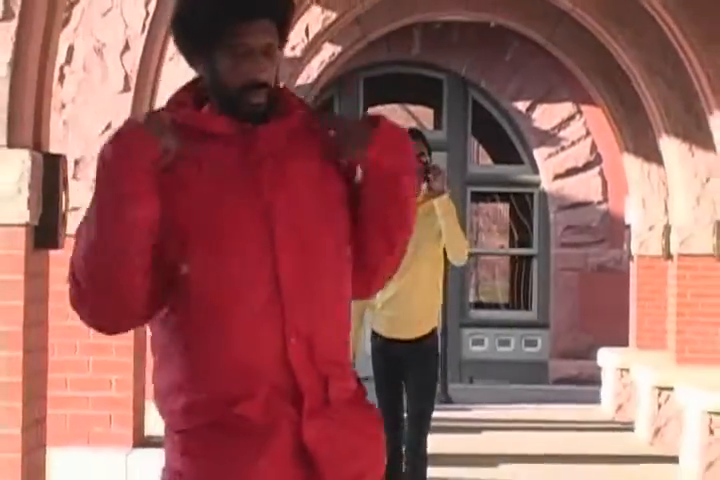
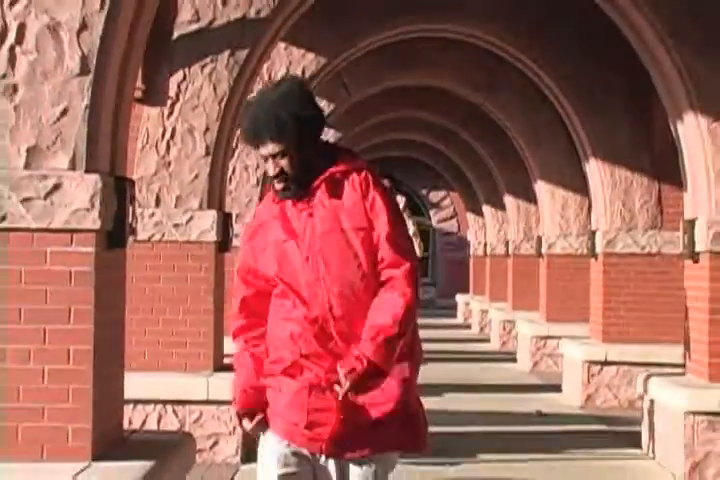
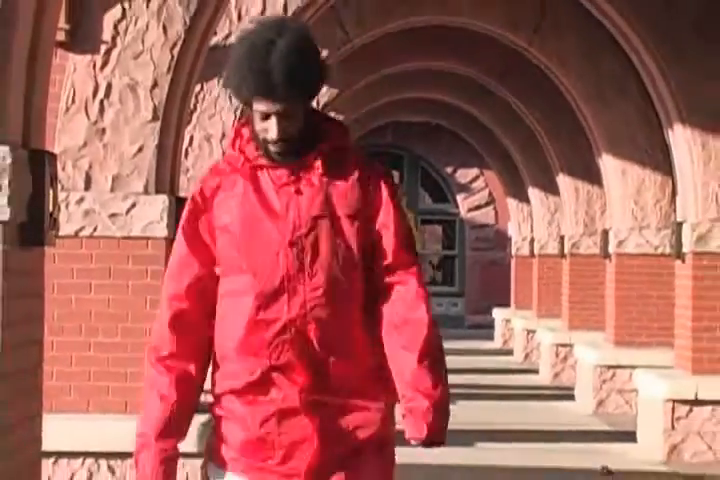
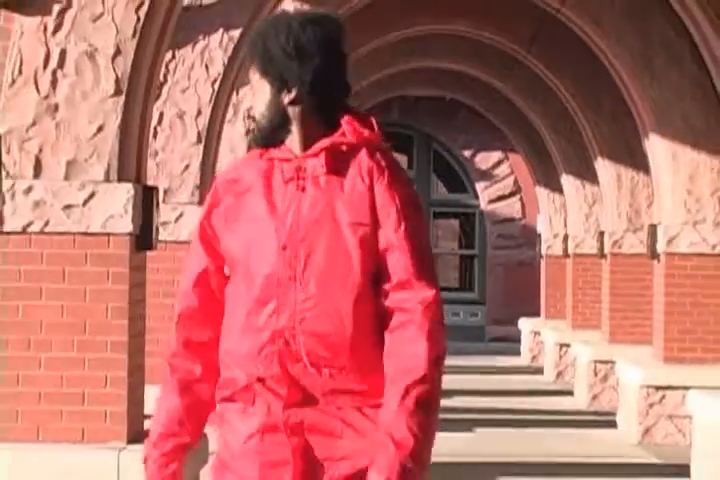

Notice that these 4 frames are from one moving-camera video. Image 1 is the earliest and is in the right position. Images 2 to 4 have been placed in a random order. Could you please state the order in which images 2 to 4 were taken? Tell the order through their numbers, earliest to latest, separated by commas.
4, 3, 2
